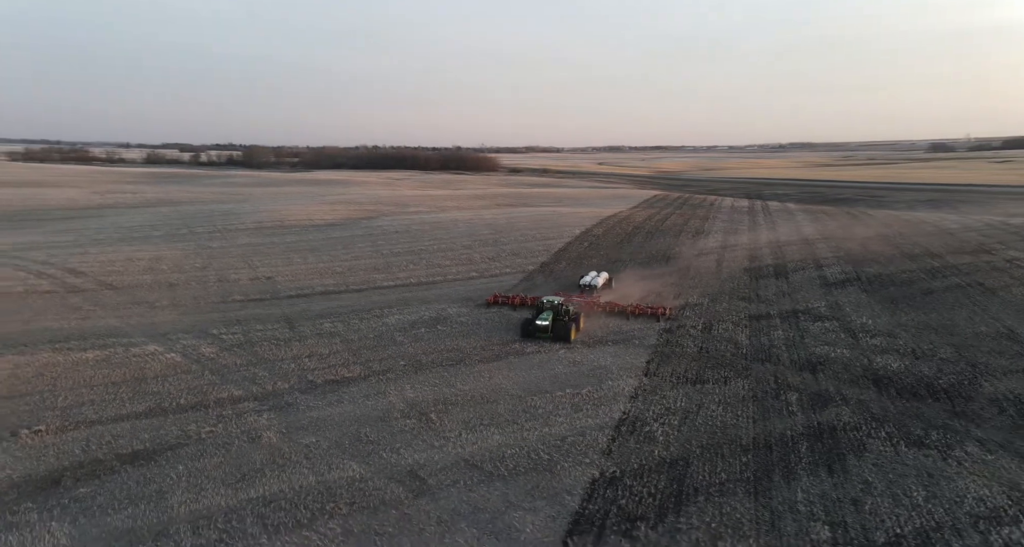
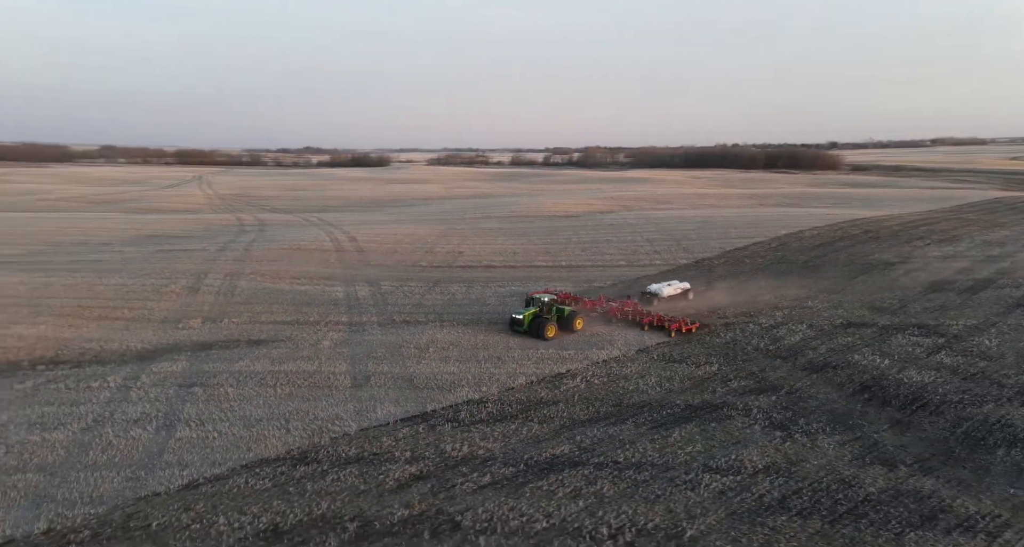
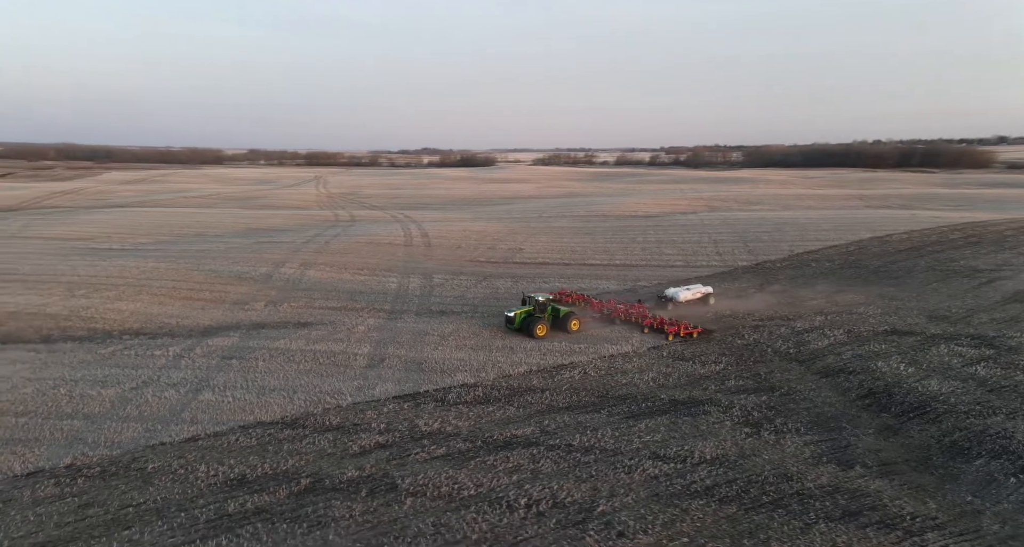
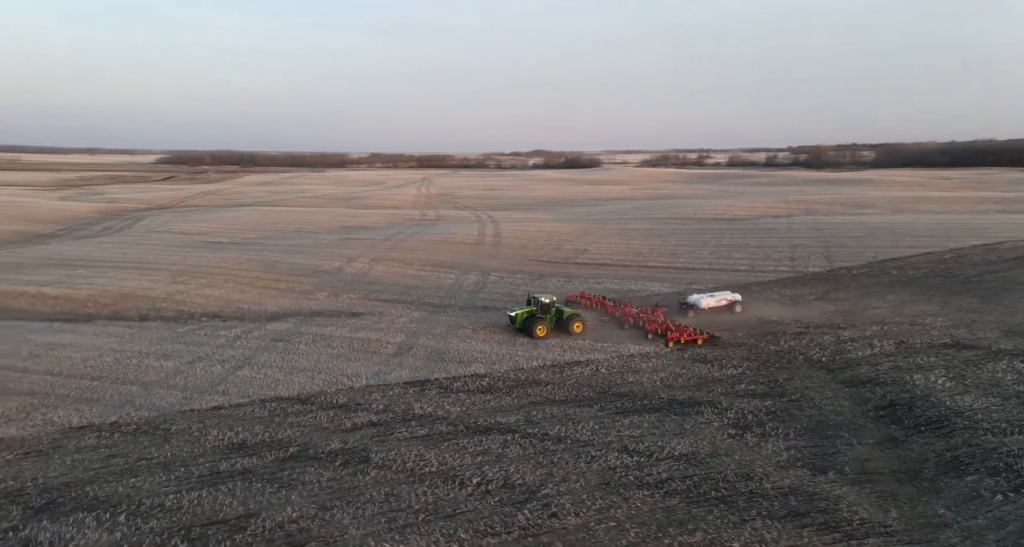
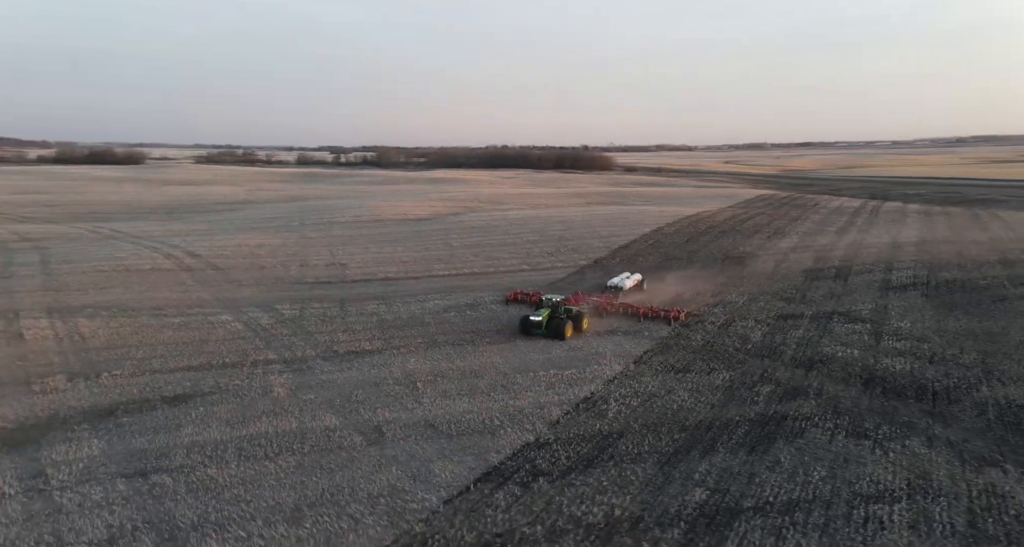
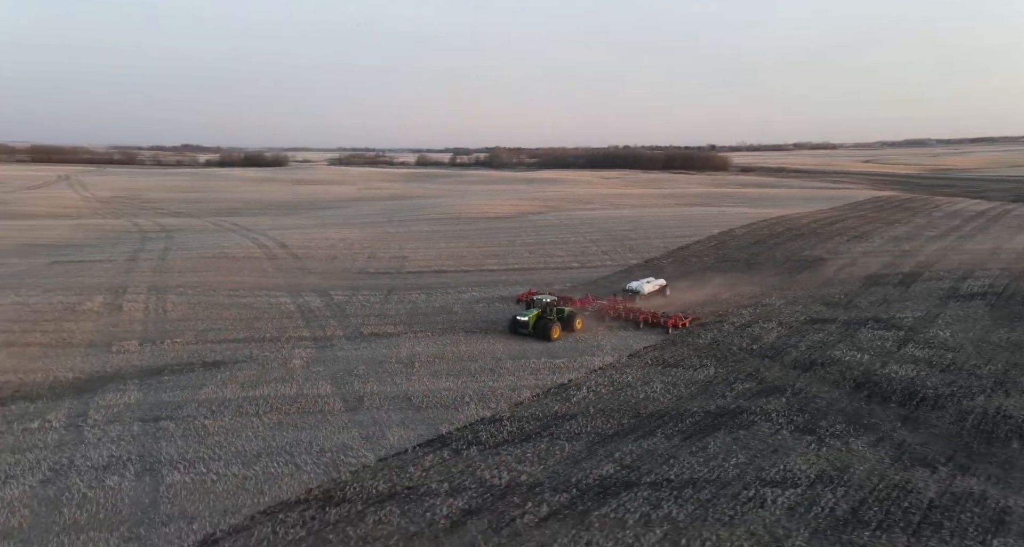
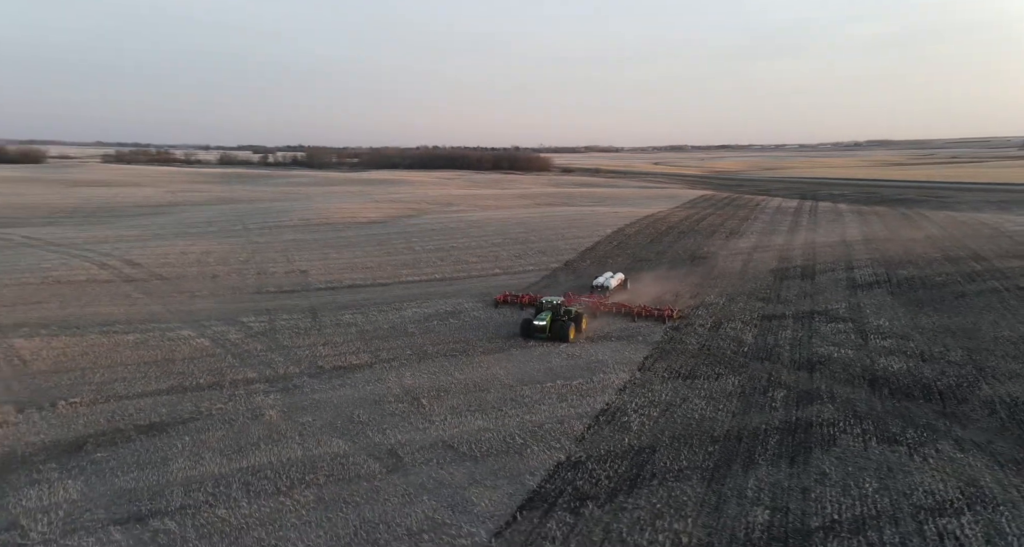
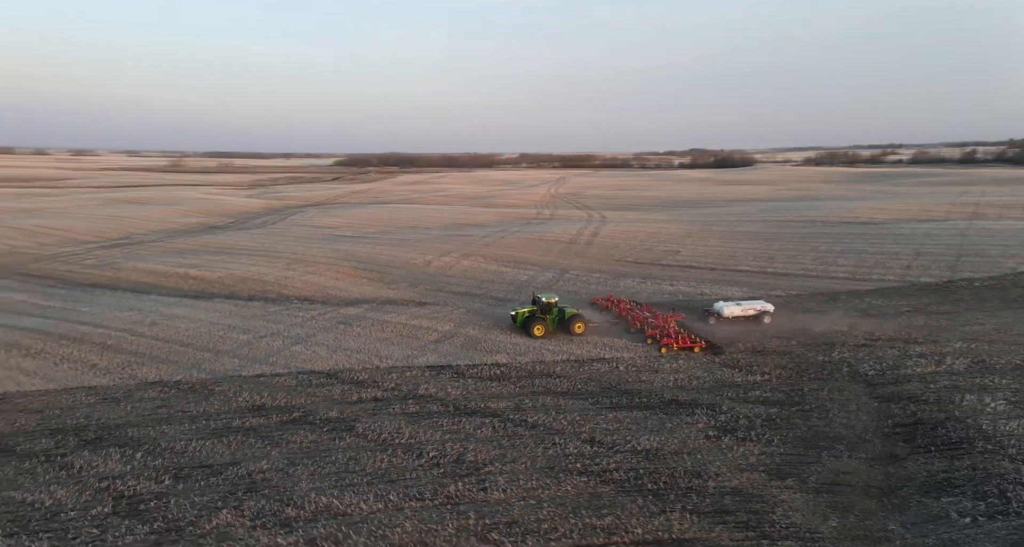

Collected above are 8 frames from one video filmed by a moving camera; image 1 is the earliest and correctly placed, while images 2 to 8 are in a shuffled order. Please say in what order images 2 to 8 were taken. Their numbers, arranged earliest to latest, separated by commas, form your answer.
7, 5, 6, 2, 3, 4, 8
